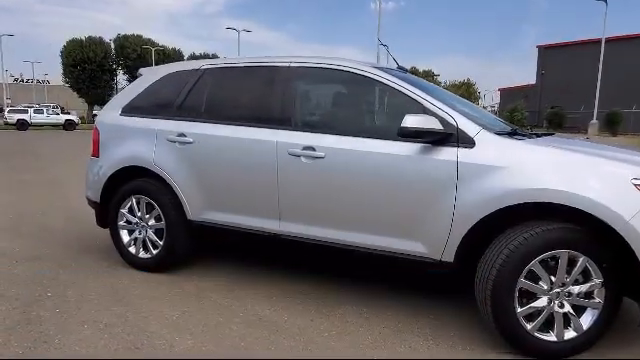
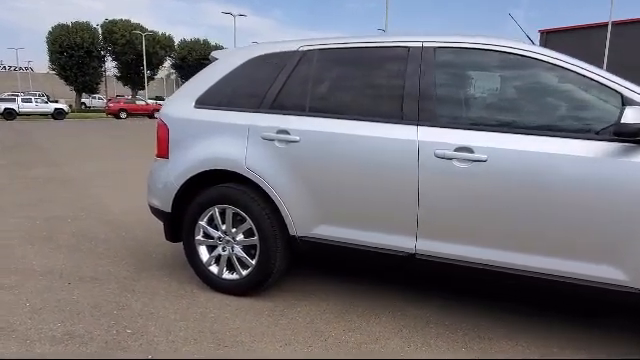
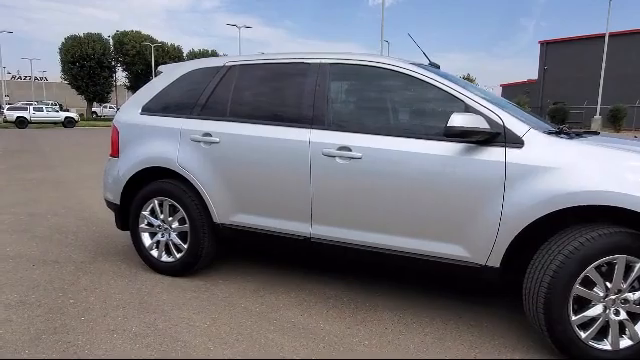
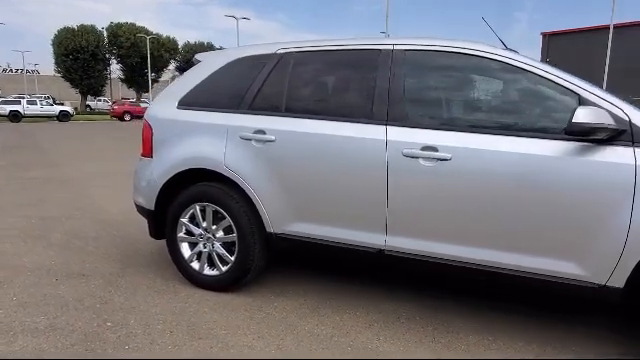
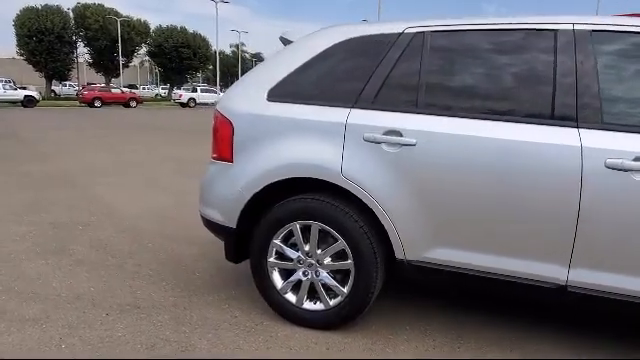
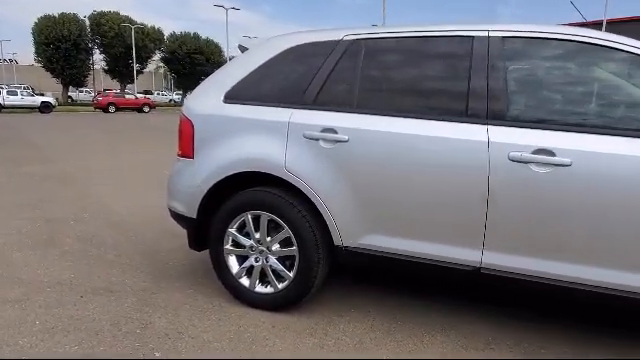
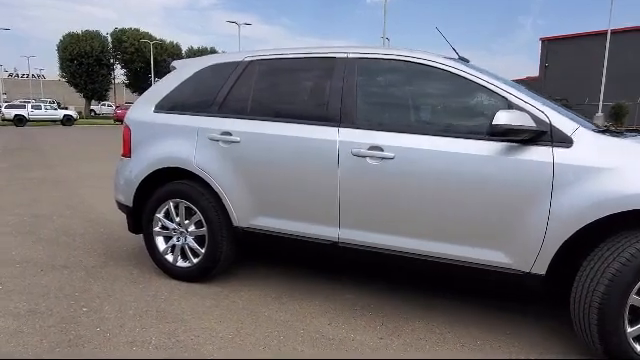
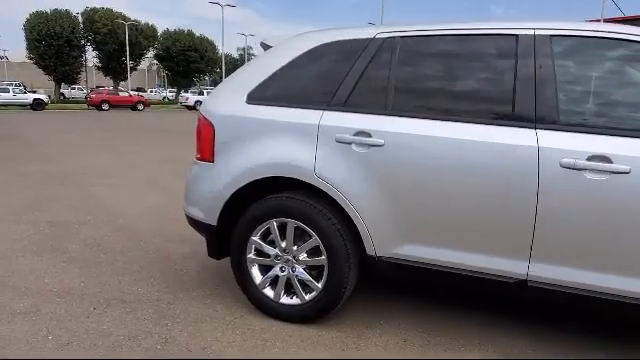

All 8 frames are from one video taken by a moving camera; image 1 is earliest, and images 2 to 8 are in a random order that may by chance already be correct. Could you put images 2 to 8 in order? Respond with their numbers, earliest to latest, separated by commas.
3, 7, 4, 2, 6, 8, 5
